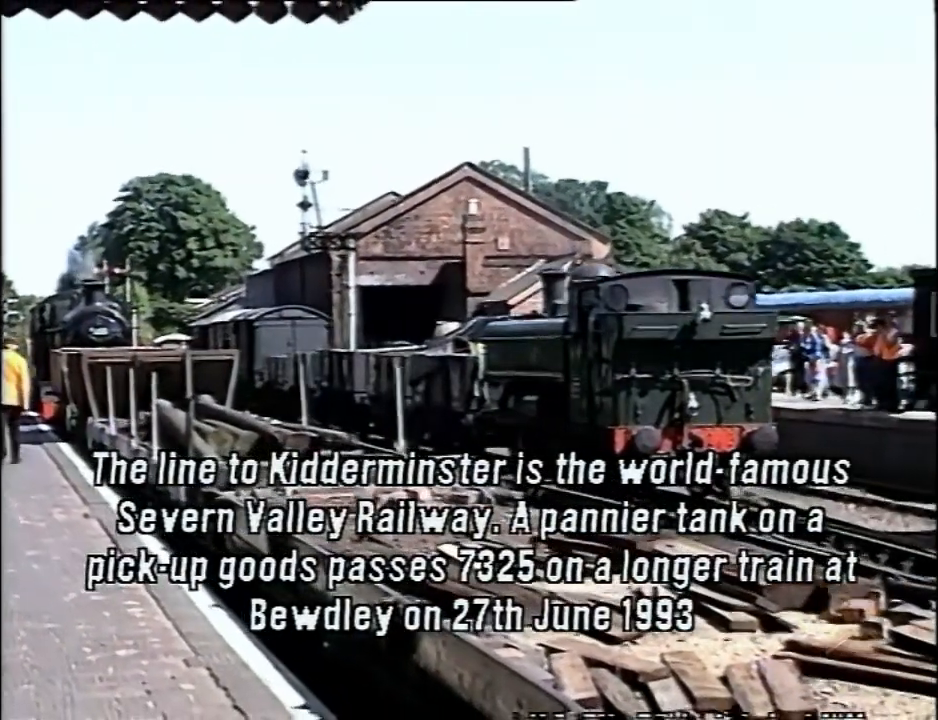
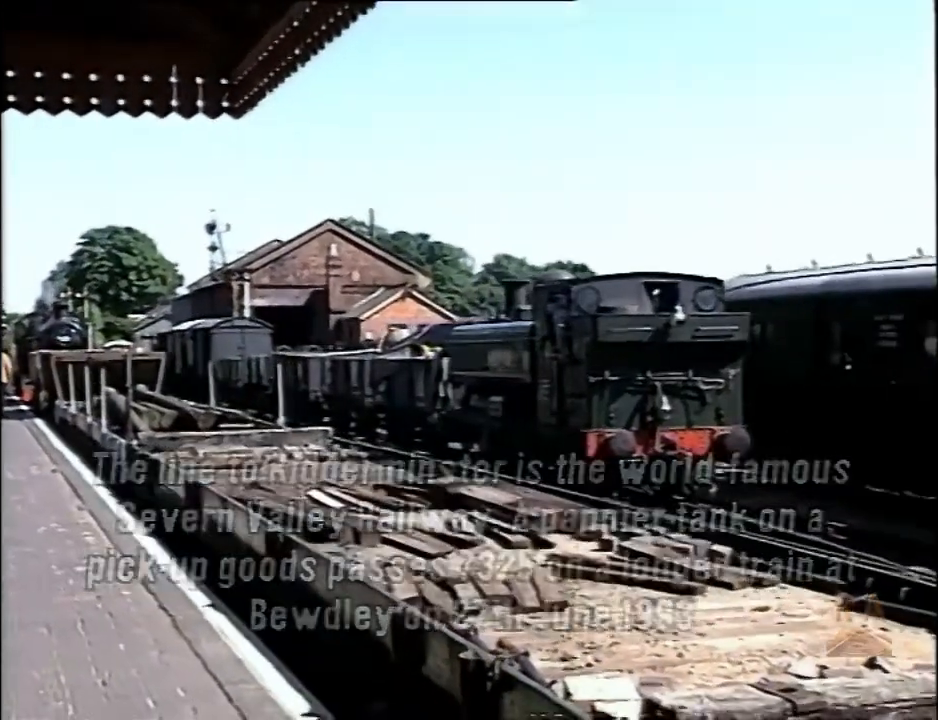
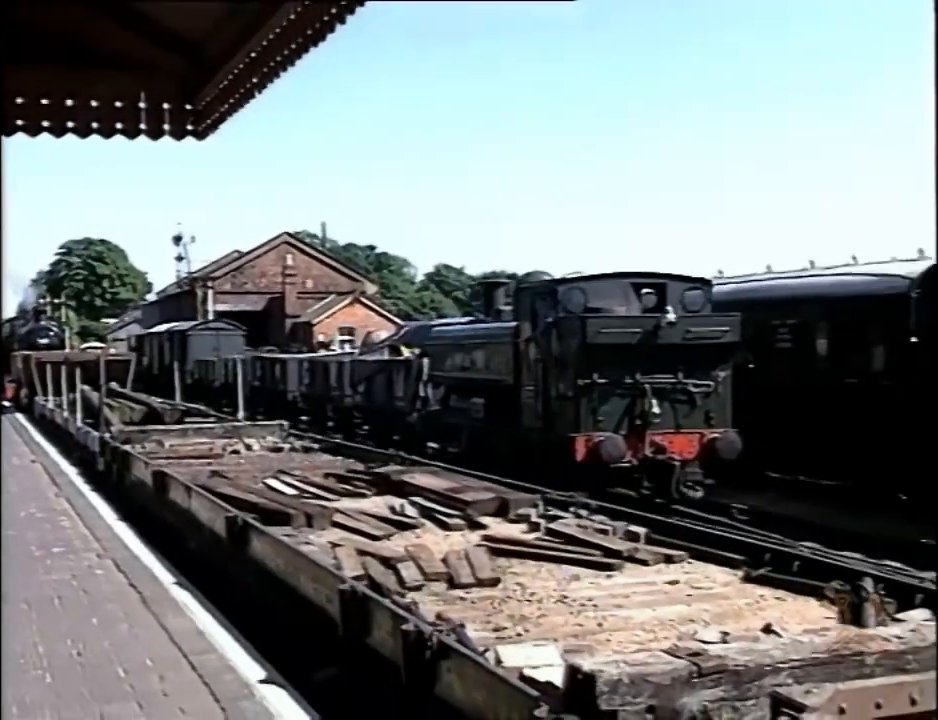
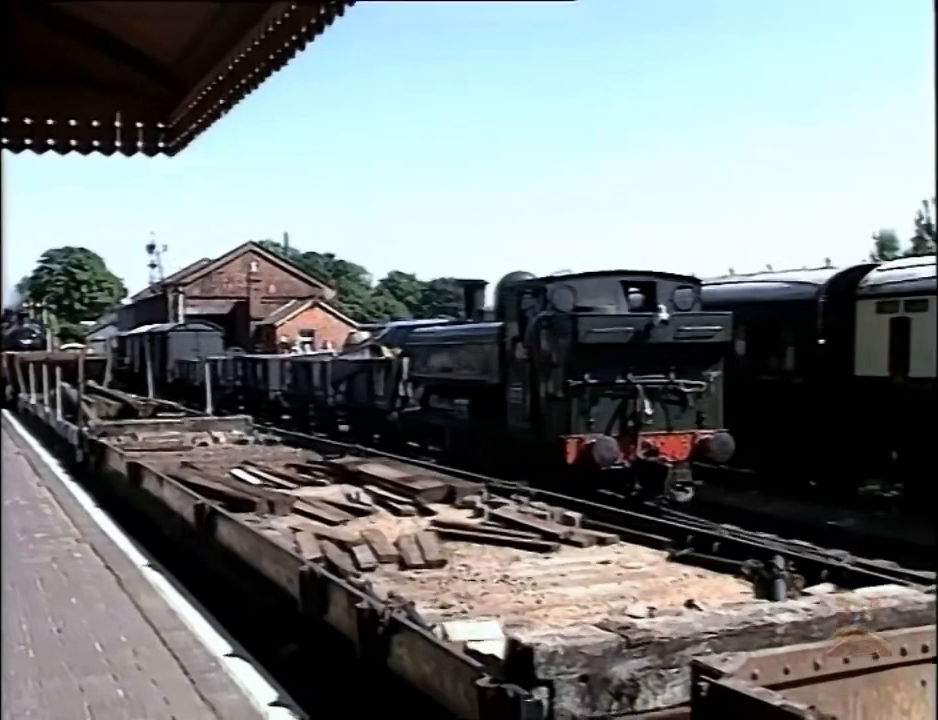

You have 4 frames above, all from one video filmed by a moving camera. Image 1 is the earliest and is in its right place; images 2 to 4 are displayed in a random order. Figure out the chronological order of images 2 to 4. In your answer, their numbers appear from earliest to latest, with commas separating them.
2, 3, 4
